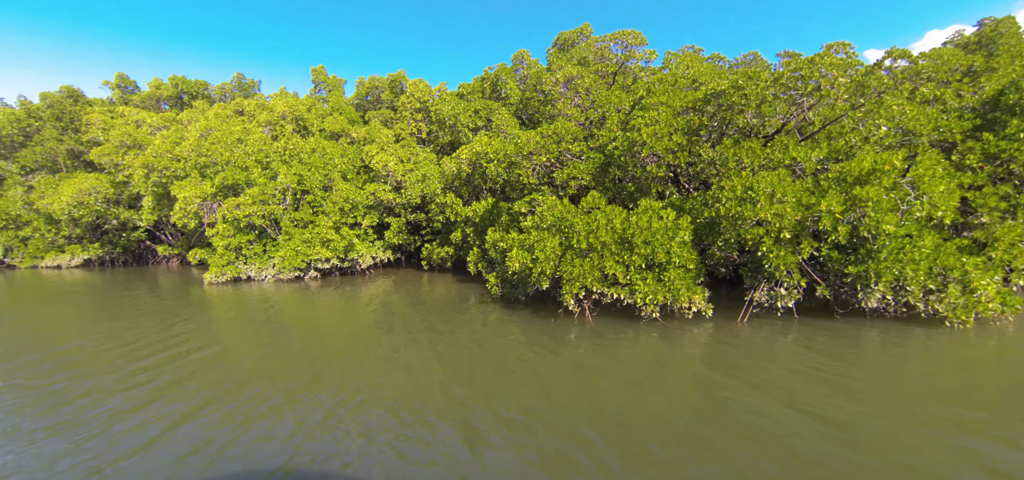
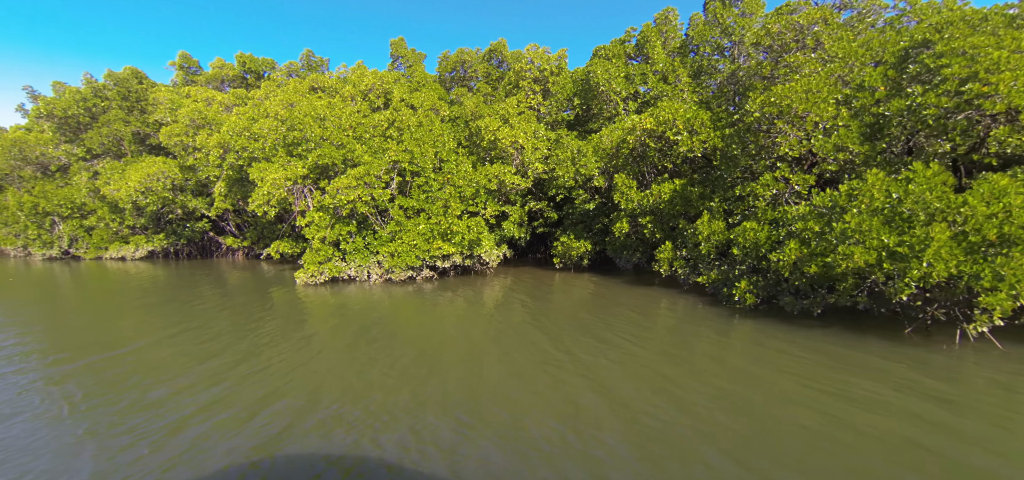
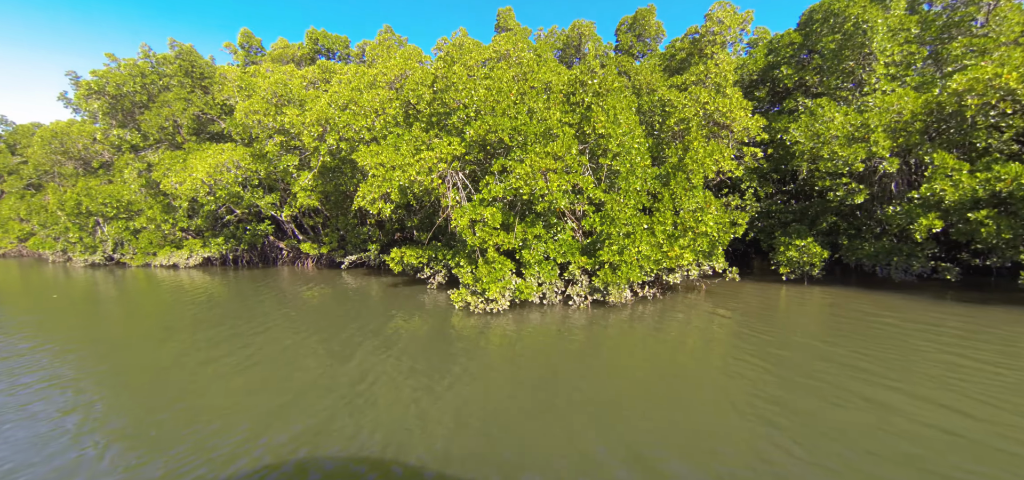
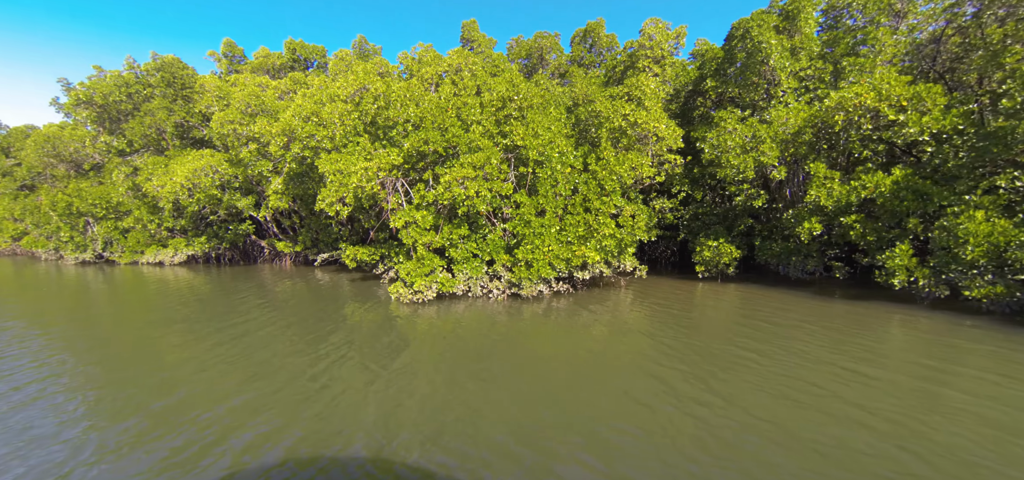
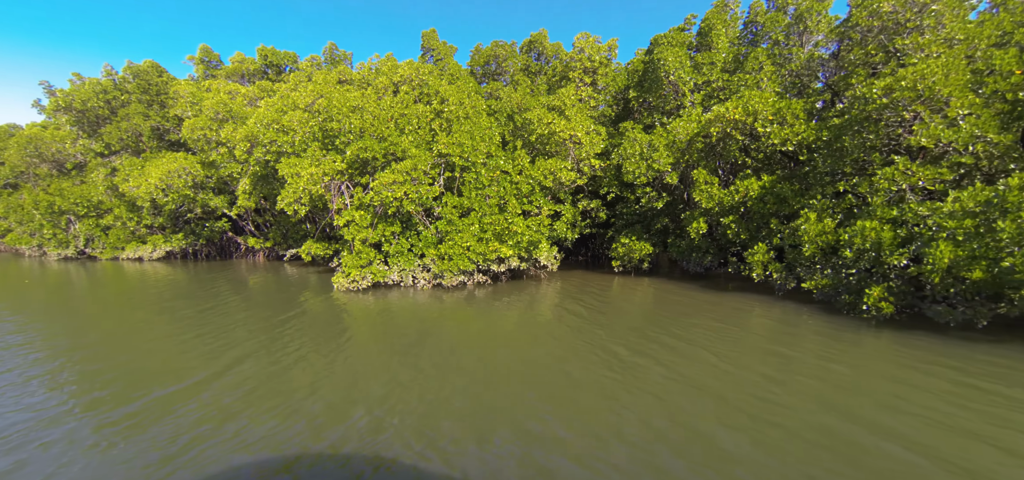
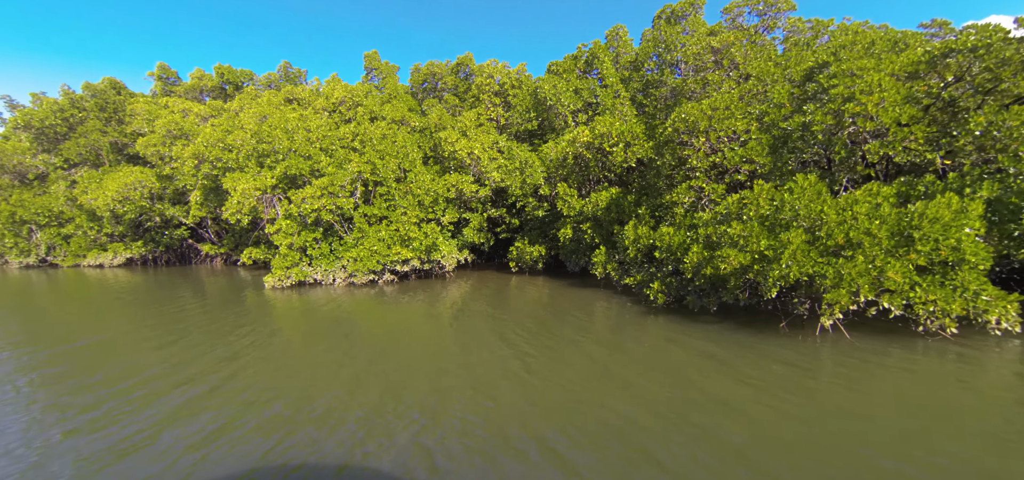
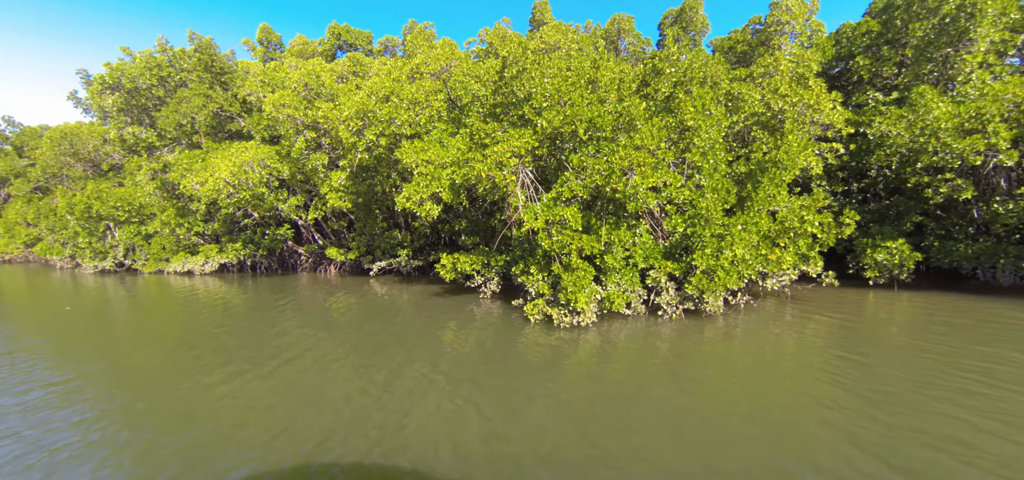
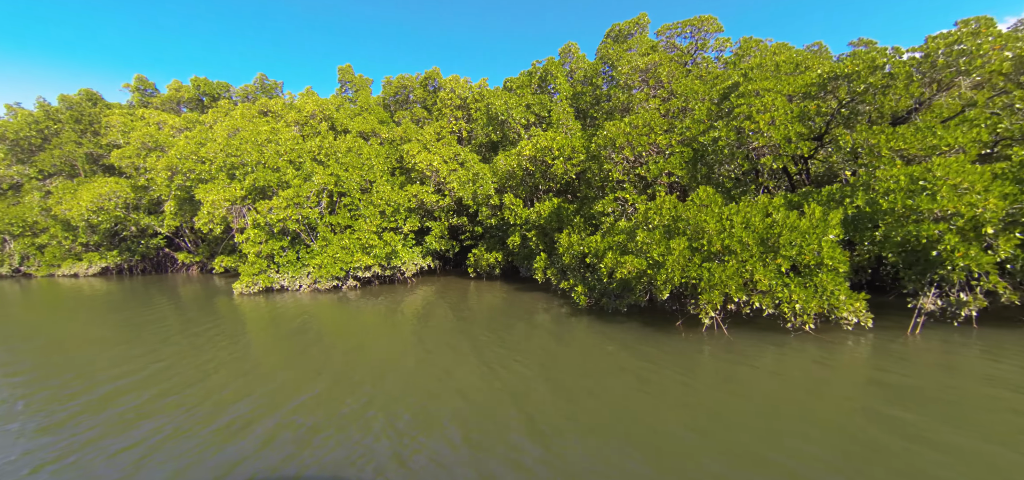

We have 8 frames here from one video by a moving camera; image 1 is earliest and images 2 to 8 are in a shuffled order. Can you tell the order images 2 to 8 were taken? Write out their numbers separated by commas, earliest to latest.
8, 6, 2, 5, 4, 3, 7
